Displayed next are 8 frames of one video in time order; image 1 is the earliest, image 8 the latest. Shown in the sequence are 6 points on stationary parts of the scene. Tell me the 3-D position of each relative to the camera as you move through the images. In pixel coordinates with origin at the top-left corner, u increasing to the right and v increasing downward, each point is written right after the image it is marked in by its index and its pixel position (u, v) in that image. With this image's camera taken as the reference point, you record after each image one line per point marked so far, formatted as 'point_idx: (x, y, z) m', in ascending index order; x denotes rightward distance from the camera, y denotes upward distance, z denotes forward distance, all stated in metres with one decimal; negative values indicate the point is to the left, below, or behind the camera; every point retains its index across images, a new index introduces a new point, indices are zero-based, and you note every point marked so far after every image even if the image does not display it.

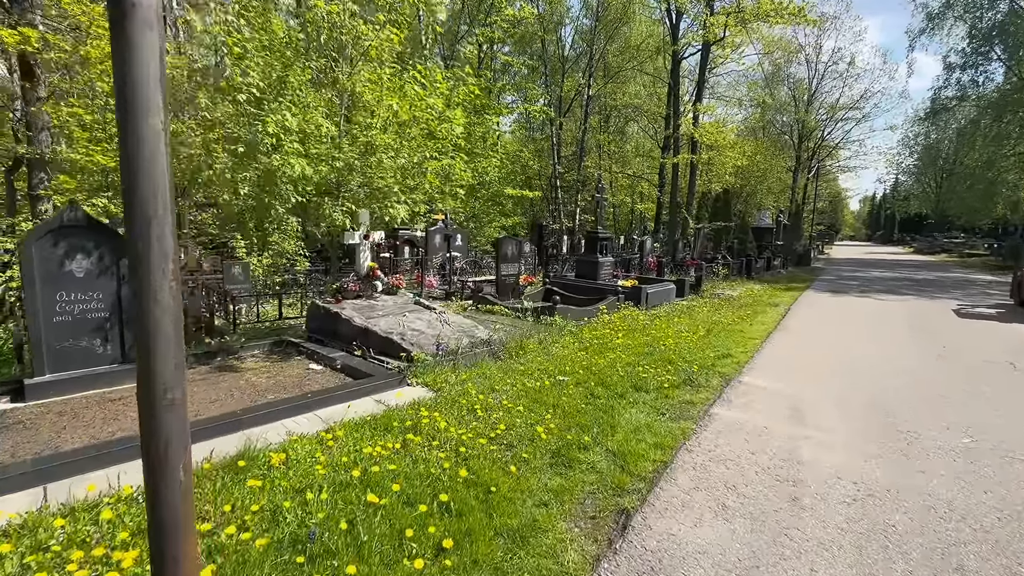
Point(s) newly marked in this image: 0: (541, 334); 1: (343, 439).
0: (+0.4, -0.7, +7.1) m
1: (-1.3, -1.2, +3.6) m
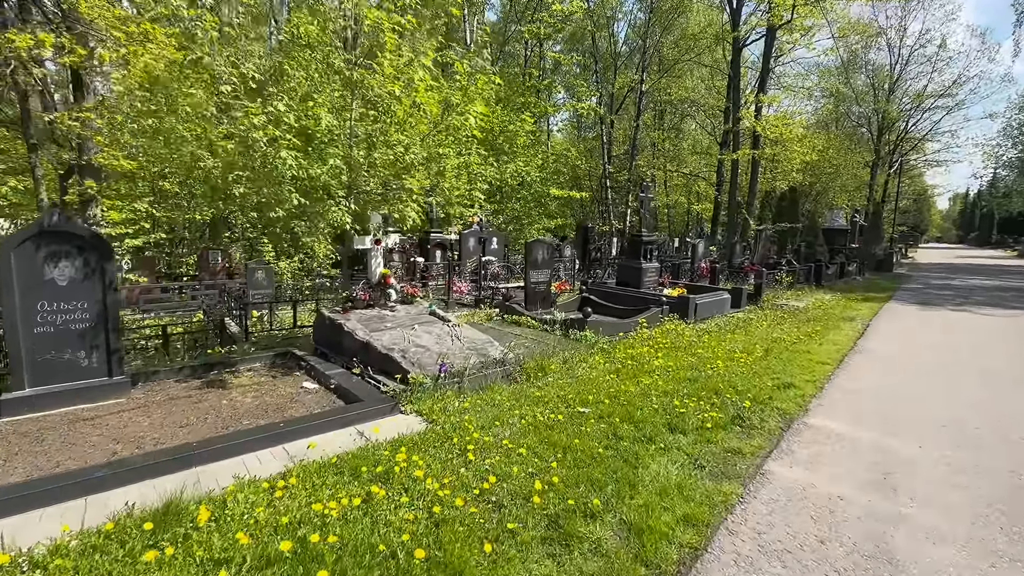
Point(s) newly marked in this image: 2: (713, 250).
0: (+0.7, -0.9, +6.3) m
1: (-1.4, -1.3, +3.0) m
2: (+8.1, +1.5, +19.0) m
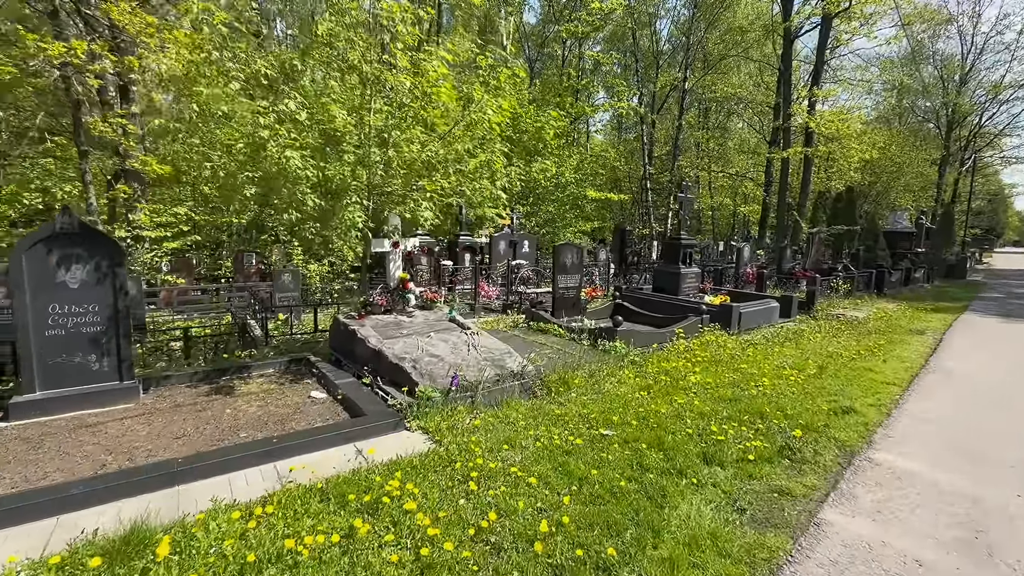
0: (+1.0, -0.9, +5.8) m
1: (-1.4, -1.3, +2.7) m
2: (+9.5, +1.3, +17.9) m
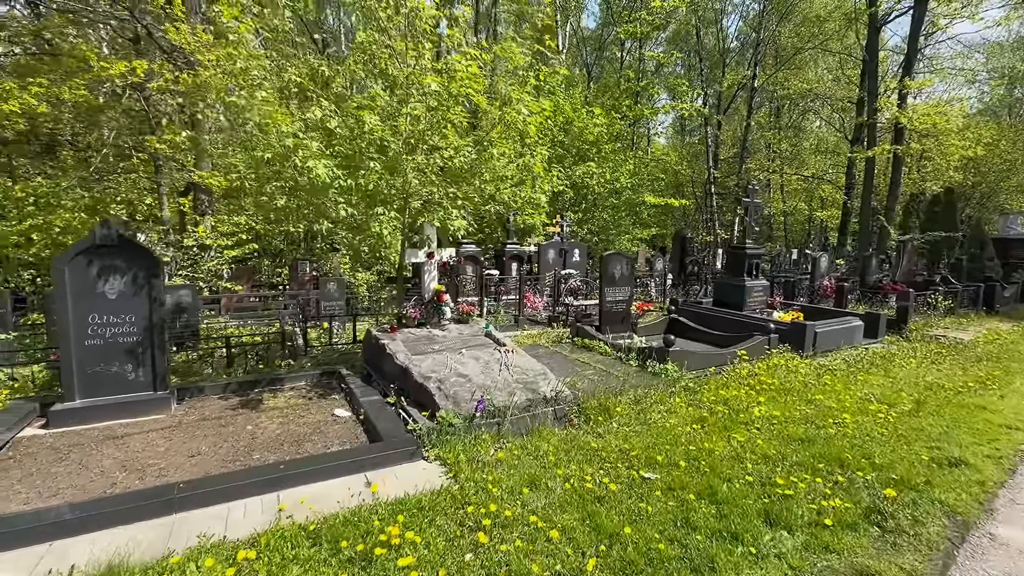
0: (+1.4, -1.1, +5.2) m
1: (-1.3, -1.4, +2.4) m
2: (+11.3, +0.8, +16.2) m
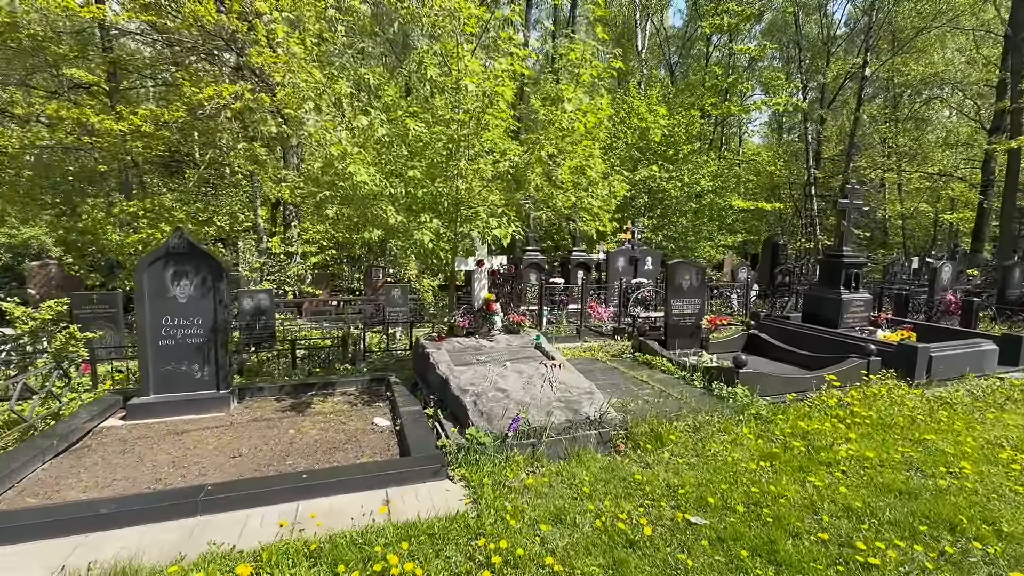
0: (+1.9, -1.2, +4.6) m
1: (-1.3, -1.5, +2.4) m
2: (+13.5, +0.4, +13.8) m
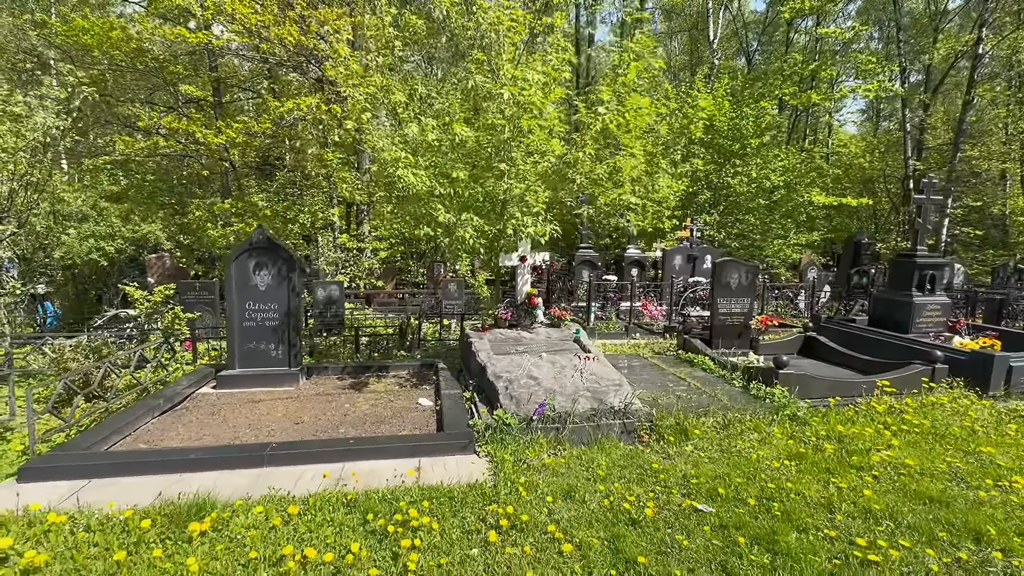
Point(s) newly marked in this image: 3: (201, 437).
0: (+2.2, -1.2, +4.6) m
1: (-1.3, -1.4, +2.8) m
2: (+15.1, +0.2, +12.0) m
3: (-2.7, -1.3, +4.1) m
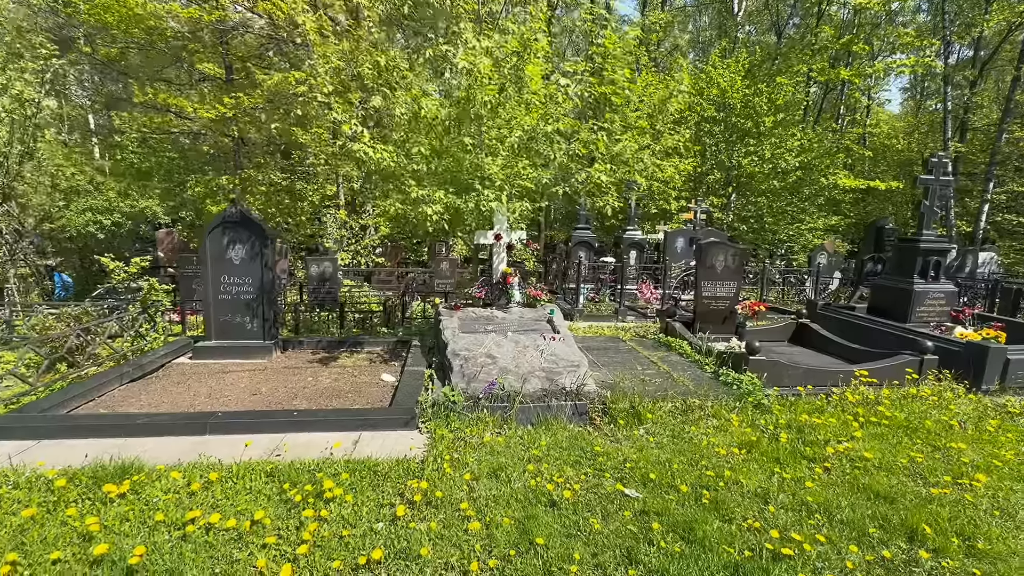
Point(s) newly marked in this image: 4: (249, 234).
0: (+1.8, -1.0, +4.5) m
1: (-1.8, -1.2, +2.9) m
2: (+15.1, +0.4, +11.1) m
3: (-3.2, -1.0, +4.2) m
4: (-3.1, +0.7, +5.6) m
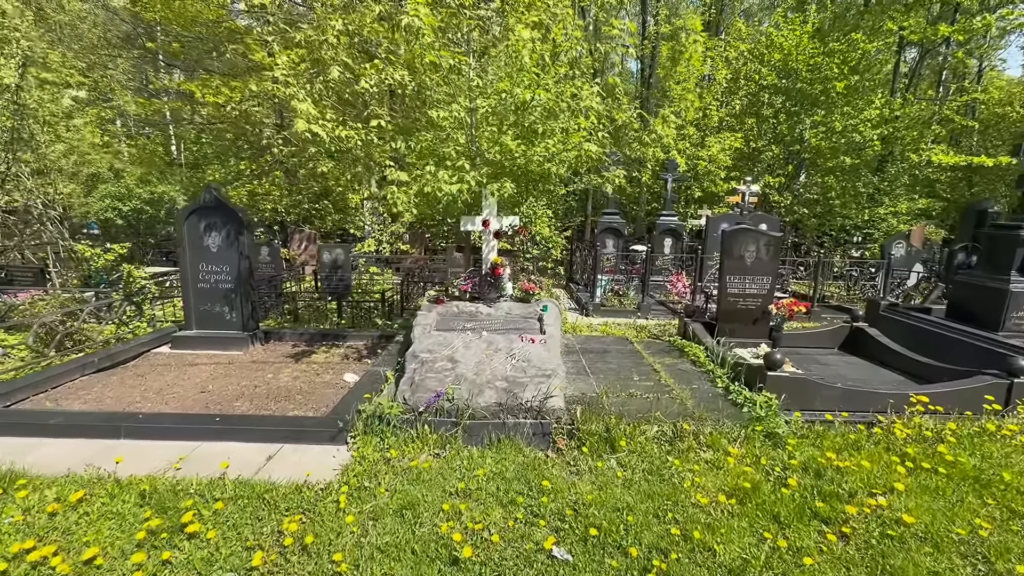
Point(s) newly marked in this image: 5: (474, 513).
0: (+1.4, -1.0, +3.7) m
1: (-2.3, -1.2, +2.5) m
2: (+15.5, +0.4, +8.5) m
3: (-3.5, -1.0, +4.0) m
4: (-3.3, +0.8, +5.4) m
5: (-0.1, -1.3, +2.7) m
